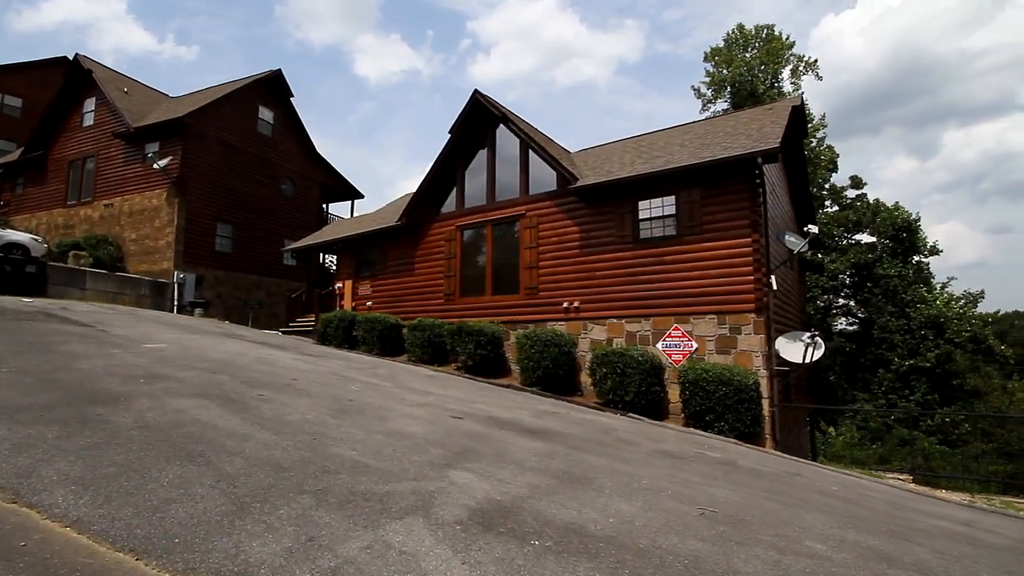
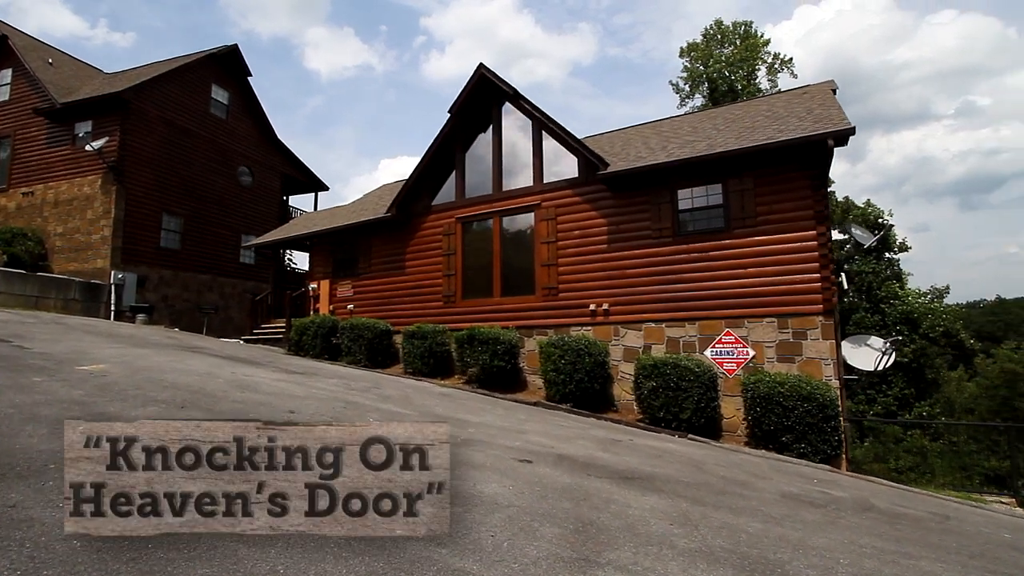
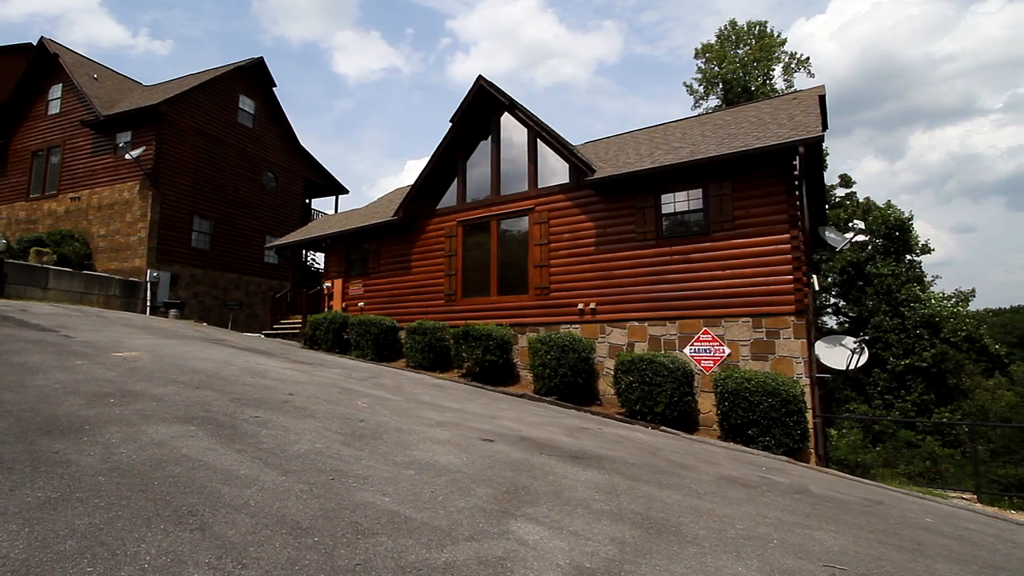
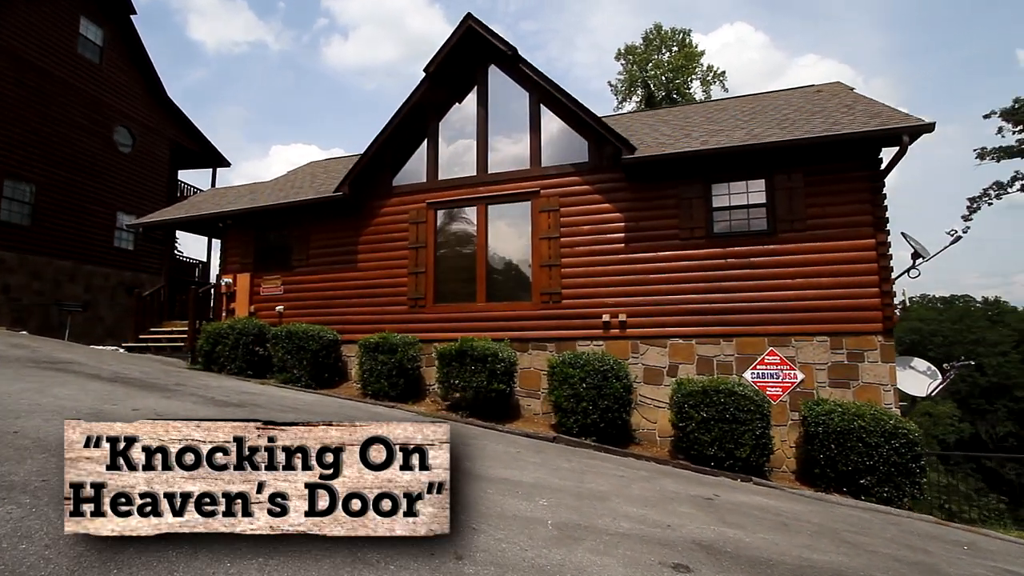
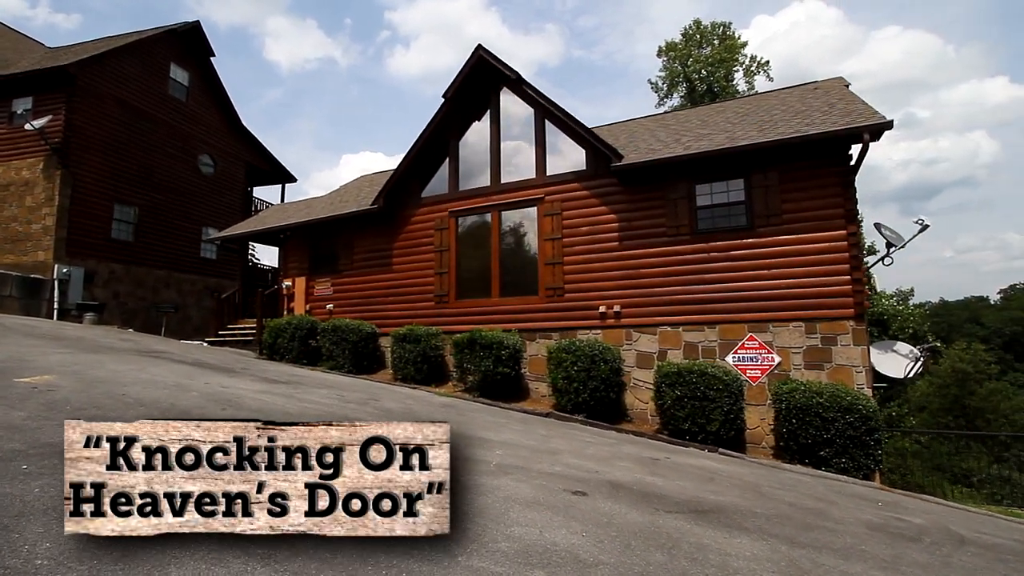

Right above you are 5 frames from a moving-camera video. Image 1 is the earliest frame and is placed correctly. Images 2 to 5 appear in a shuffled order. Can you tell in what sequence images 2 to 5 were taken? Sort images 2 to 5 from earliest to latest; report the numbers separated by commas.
3, 2, 5, 4
